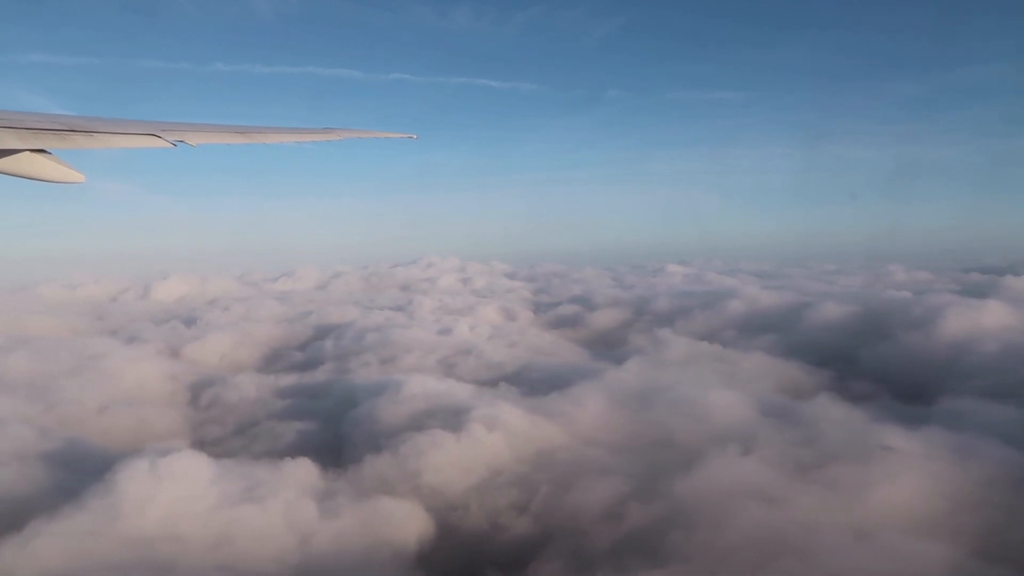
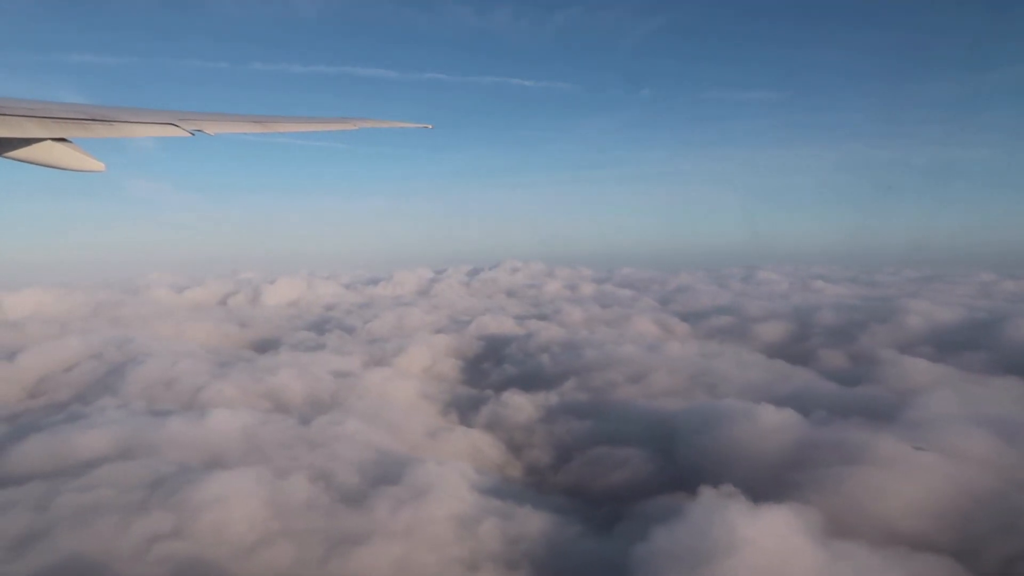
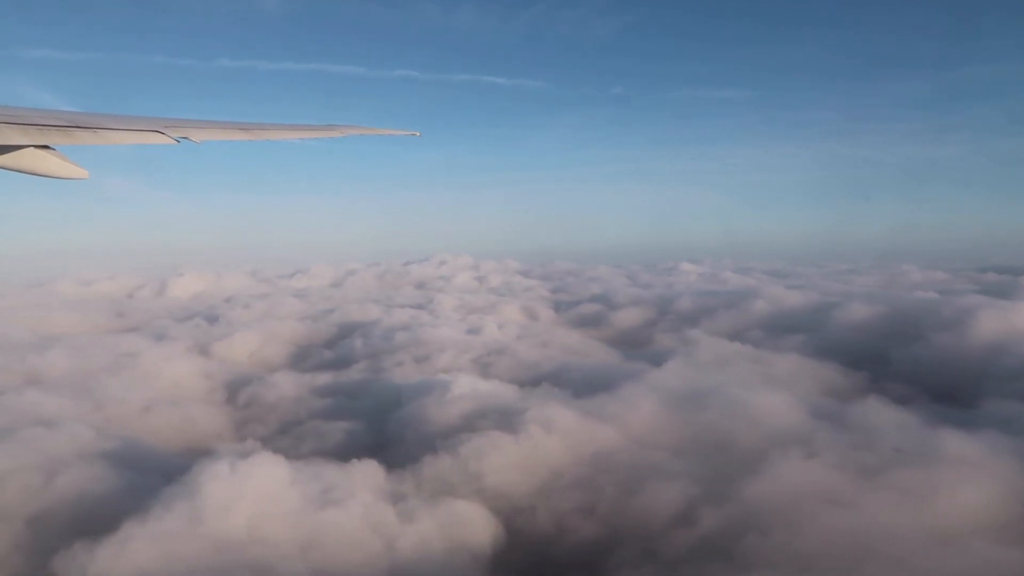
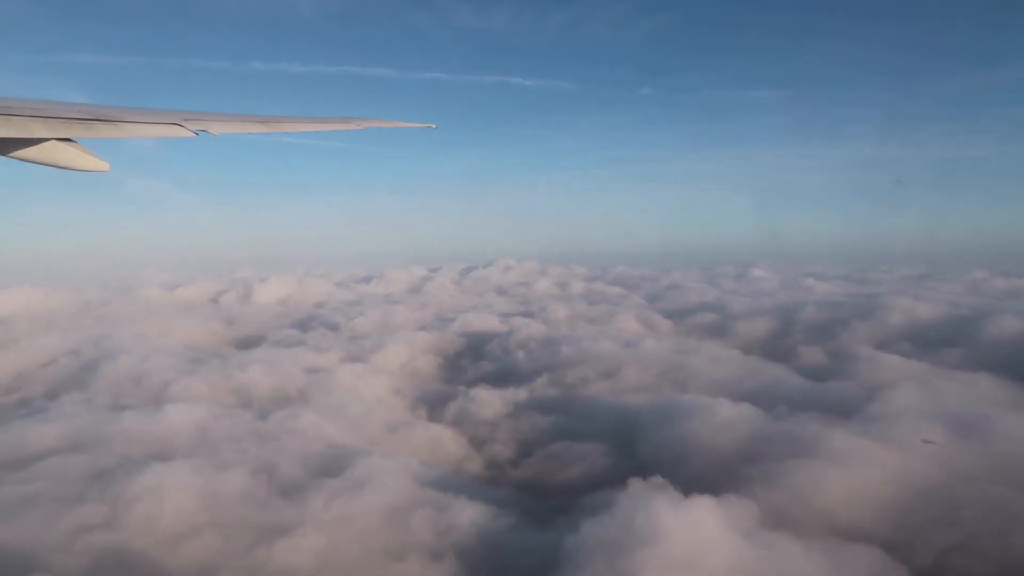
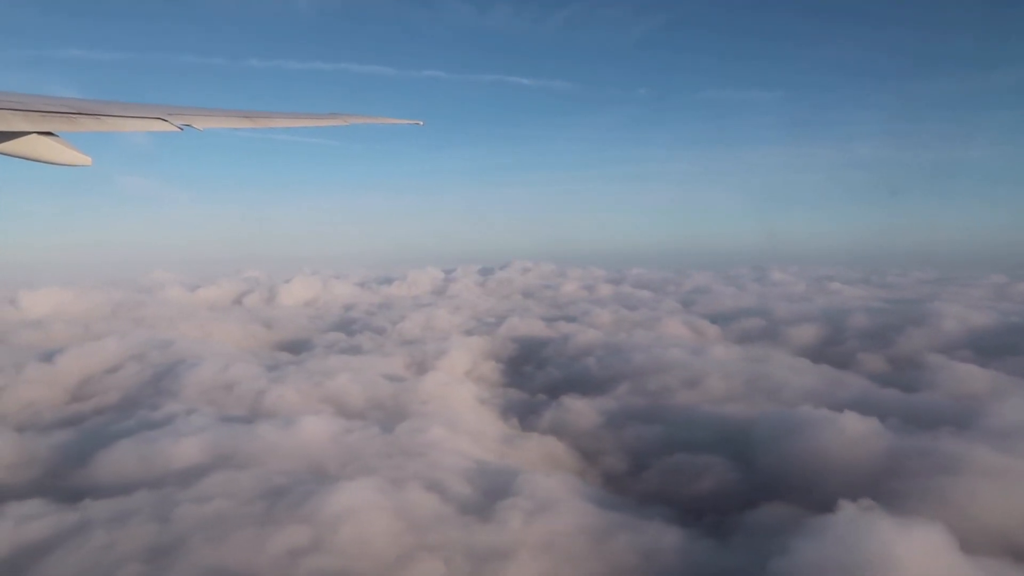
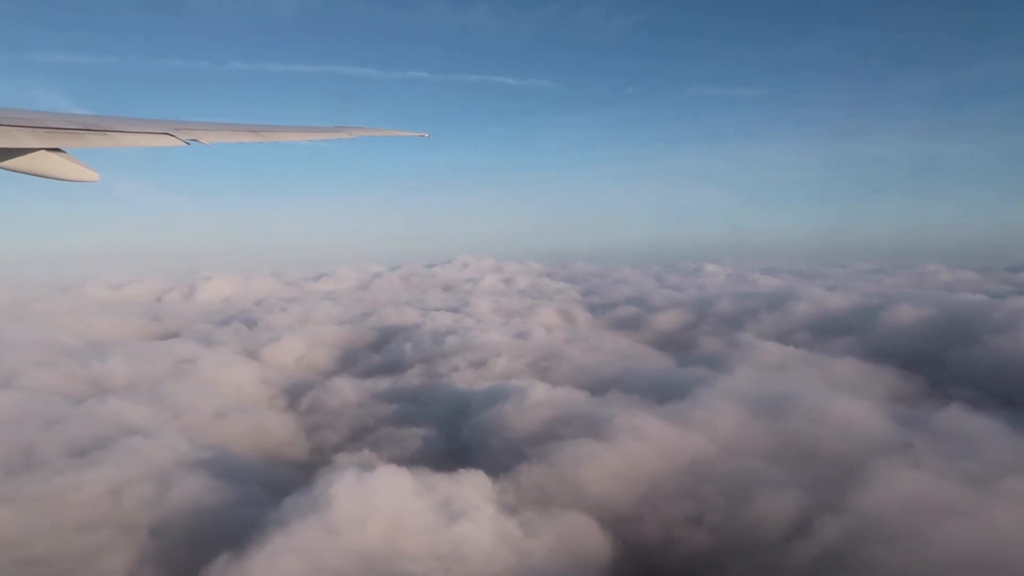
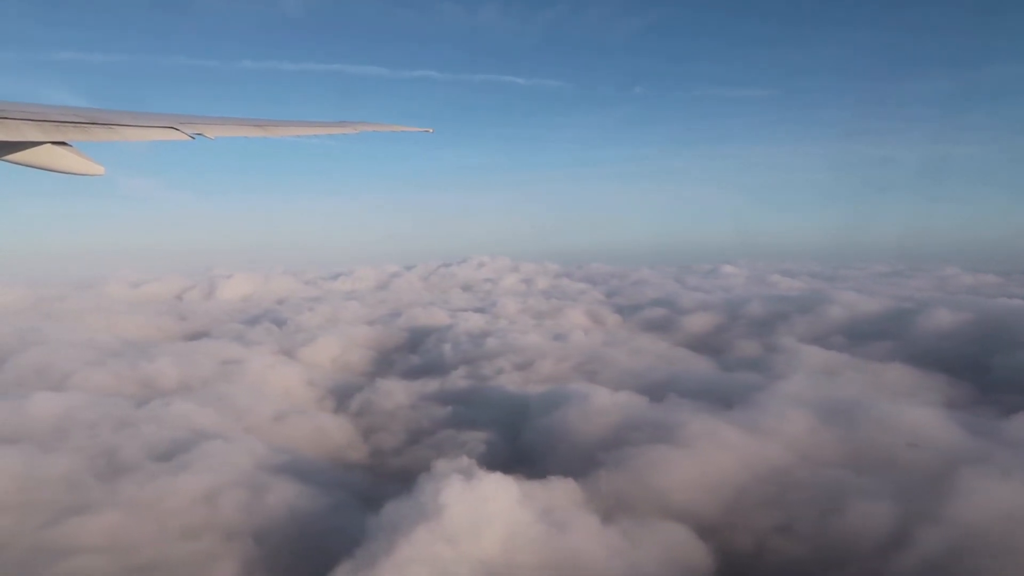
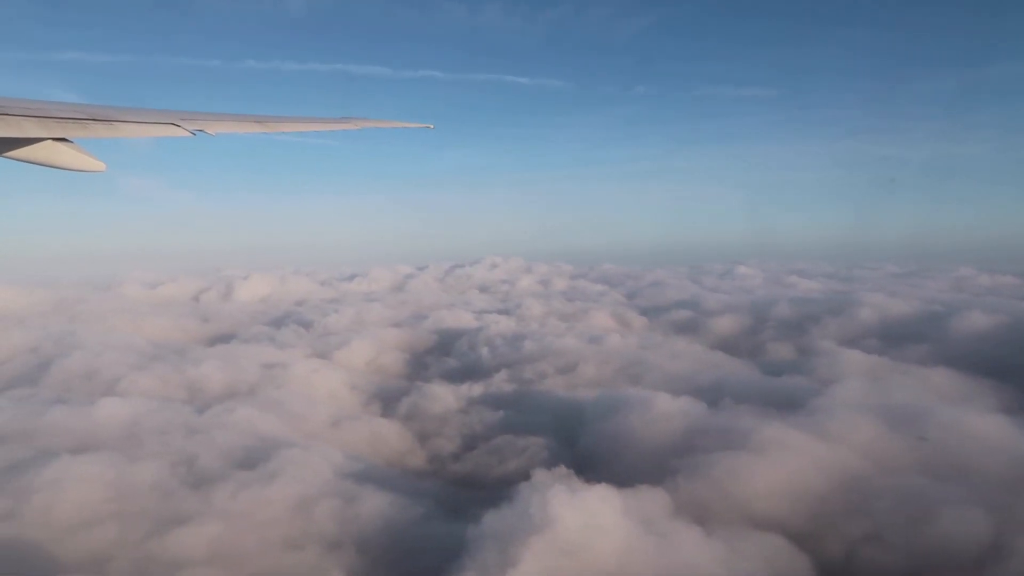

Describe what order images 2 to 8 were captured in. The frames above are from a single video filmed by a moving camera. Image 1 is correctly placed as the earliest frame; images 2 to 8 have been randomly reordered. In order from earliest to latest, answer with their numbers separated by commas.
3, 6, 7, 8, 4, 2, 5
